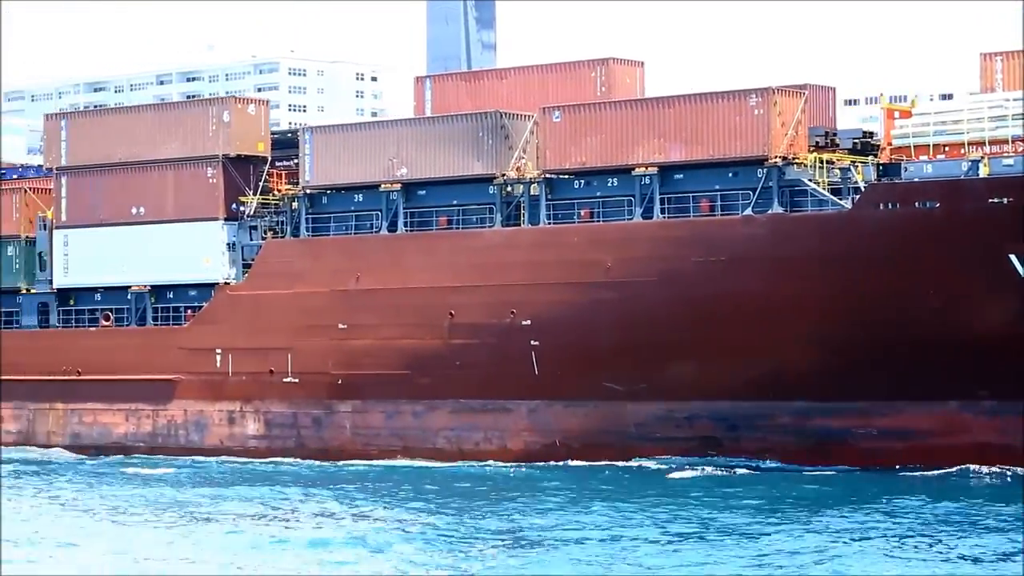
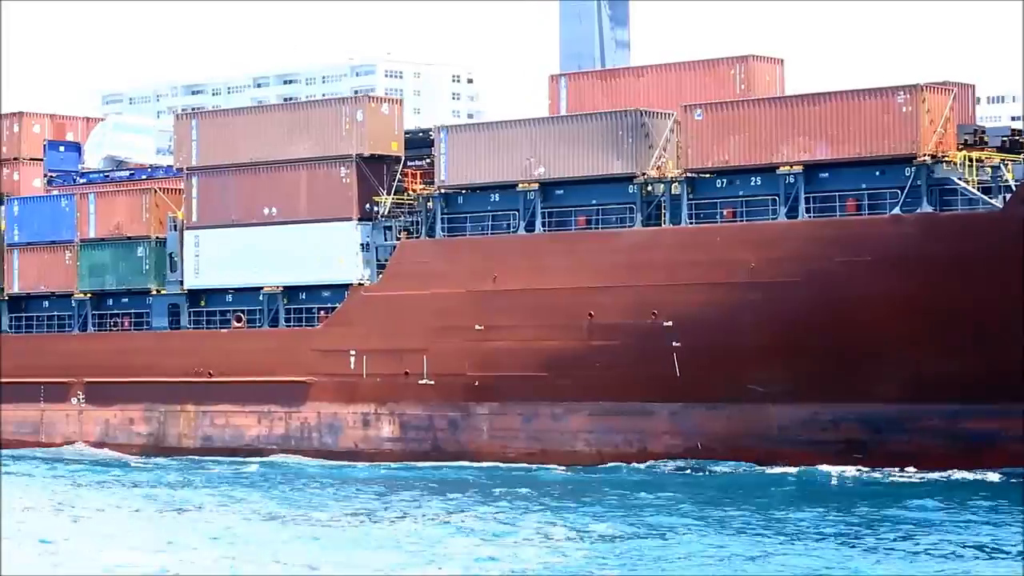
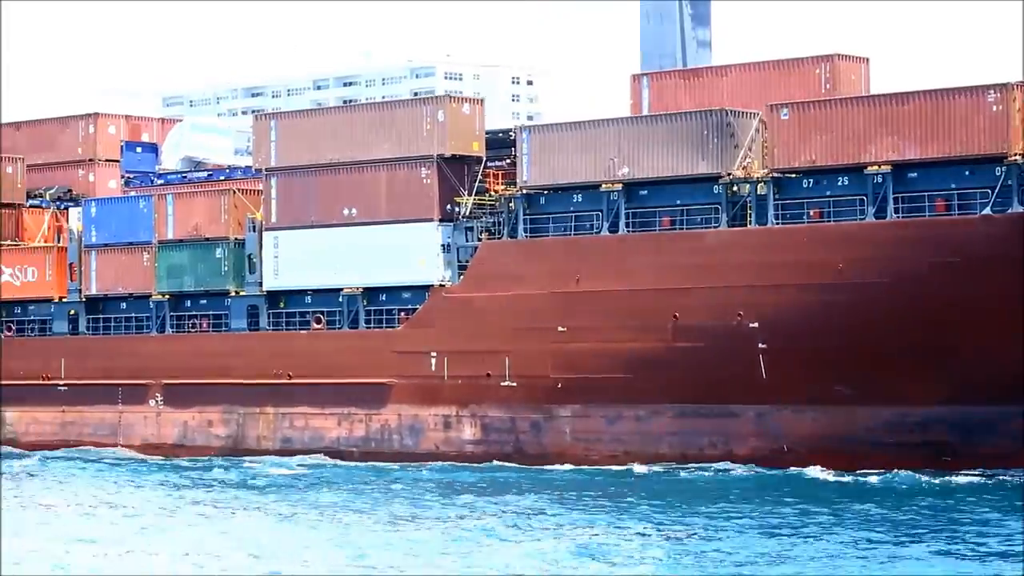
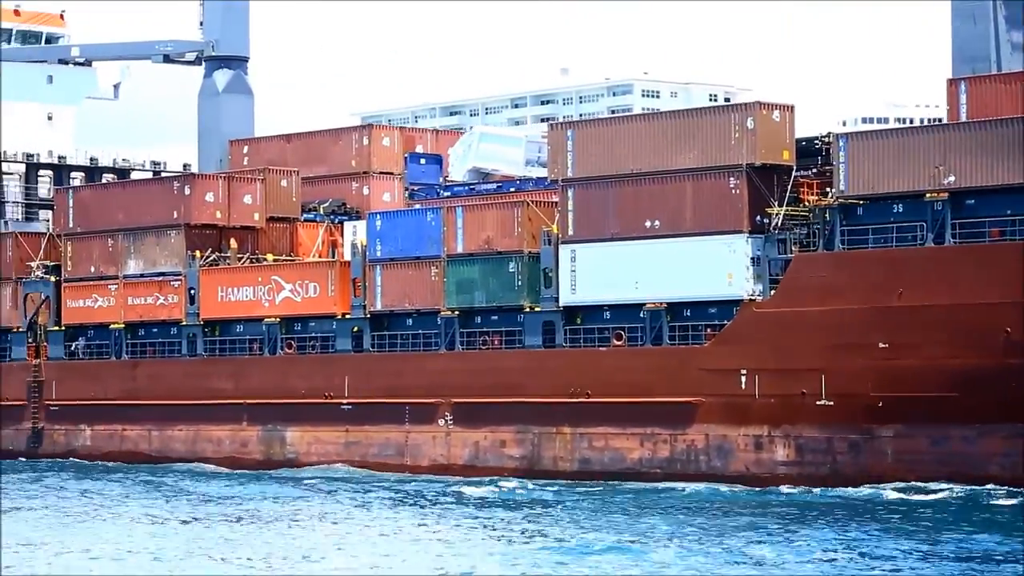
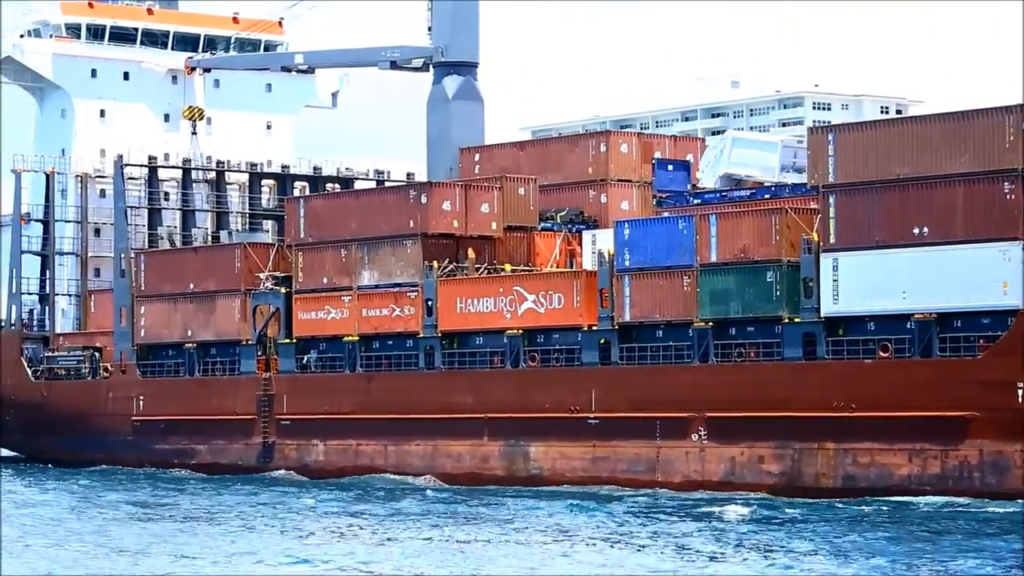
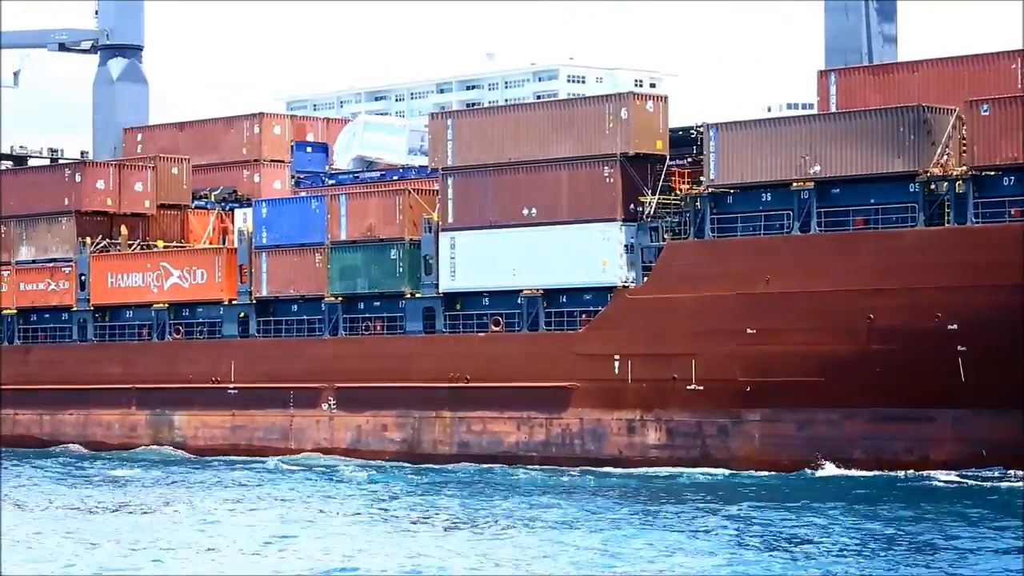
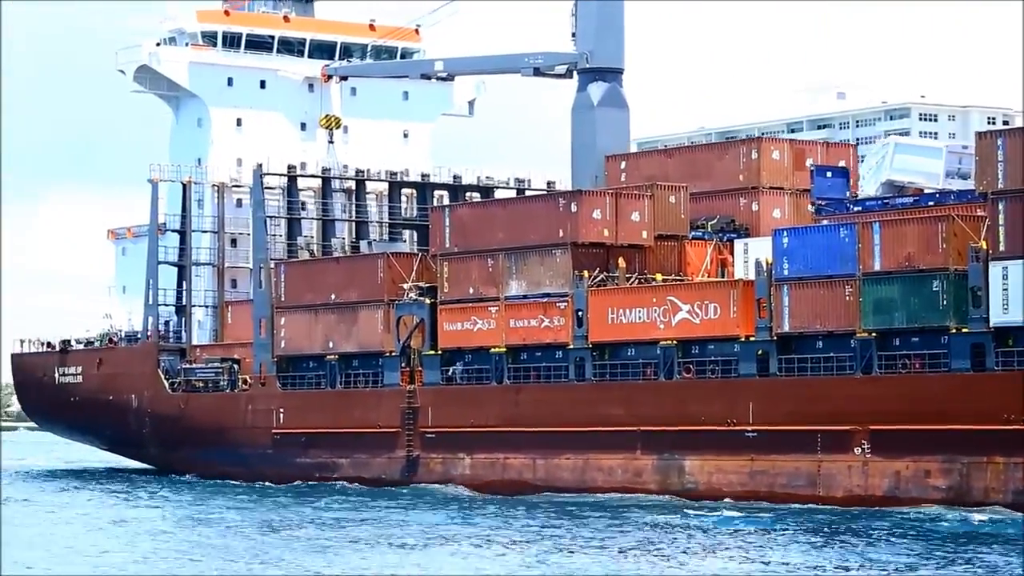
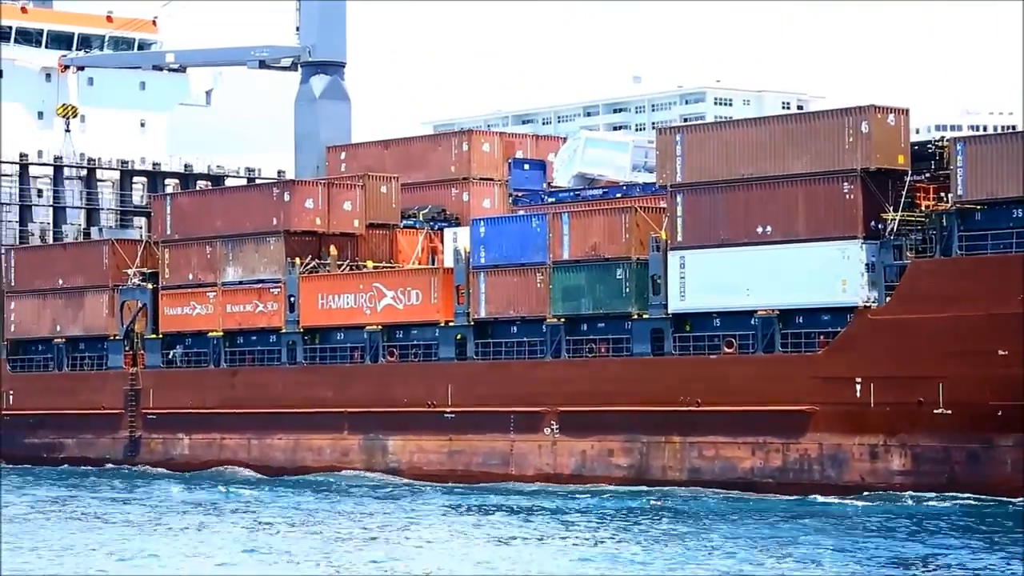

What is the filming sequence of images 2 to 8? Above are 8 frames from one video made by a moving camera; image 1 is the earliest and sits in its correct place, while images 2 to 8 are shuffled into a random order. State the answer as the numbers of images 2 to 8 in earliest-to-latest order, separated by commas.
2, 3, 6, 4, 8, 5, 7
